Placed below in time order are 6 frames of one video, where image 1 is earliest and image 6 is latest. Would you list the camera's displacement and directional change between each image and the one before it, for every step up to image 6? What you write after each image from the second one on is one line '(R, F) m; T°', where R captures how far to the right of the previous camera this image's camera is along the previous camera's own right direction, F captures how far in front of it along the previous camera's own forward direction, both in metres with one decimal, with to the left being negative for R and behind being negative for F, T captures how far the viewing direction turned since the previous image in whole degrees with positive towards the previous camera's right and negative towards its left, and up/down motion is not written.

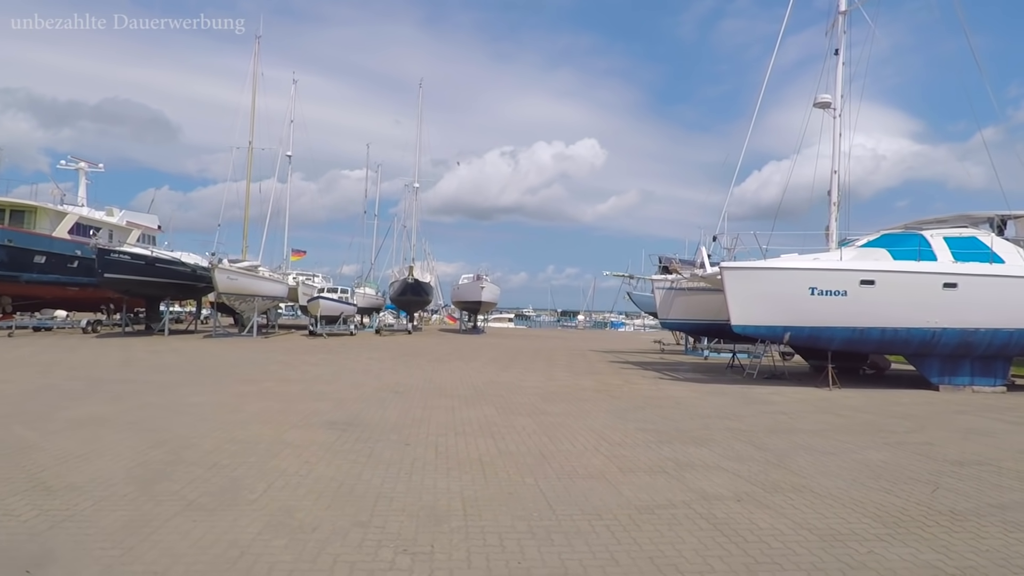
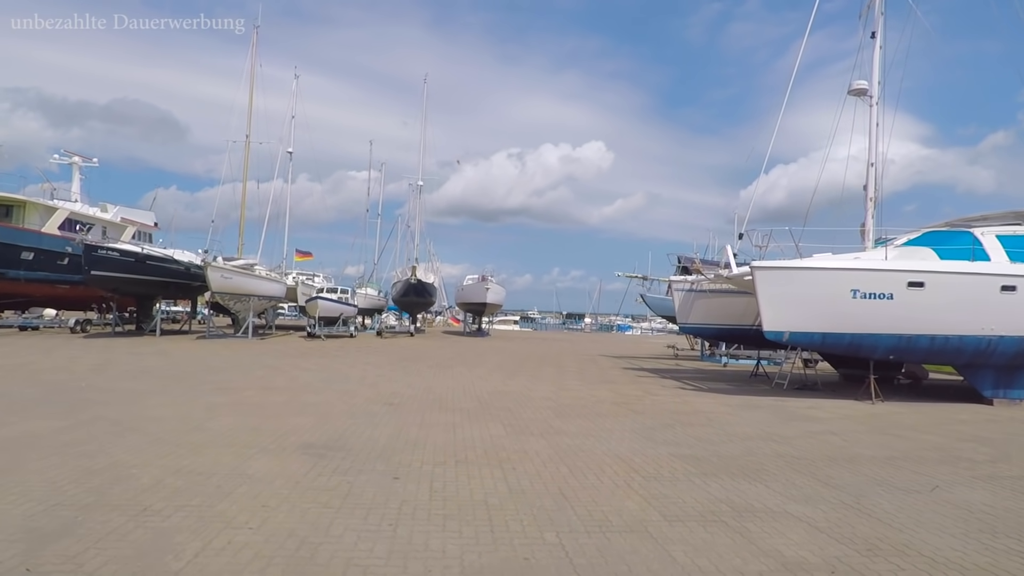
(-0.1, +1.3) m; 0°
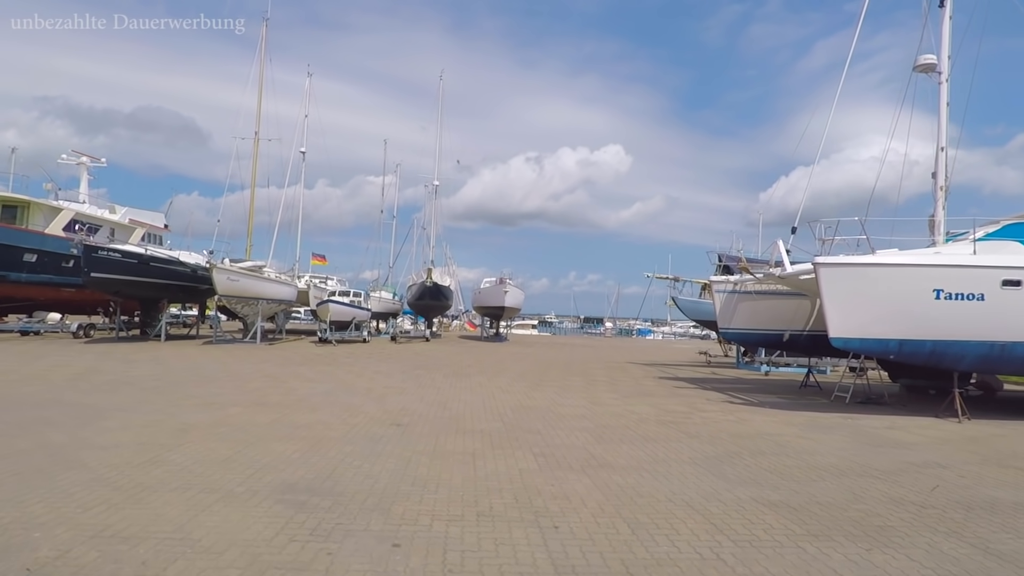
(-0.2, +1.5) m; -1°
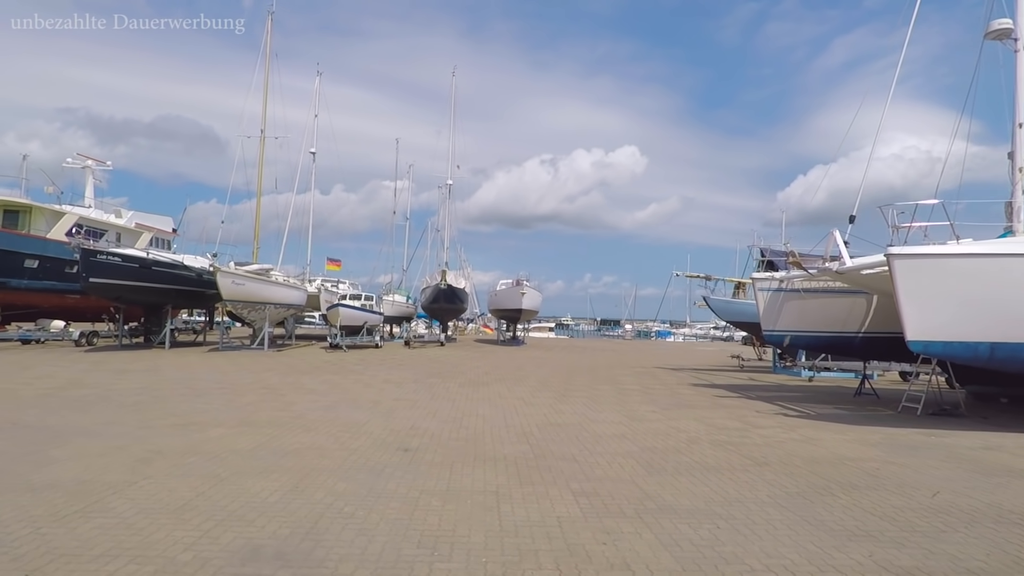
(-0.1, +1.4) m; -1°
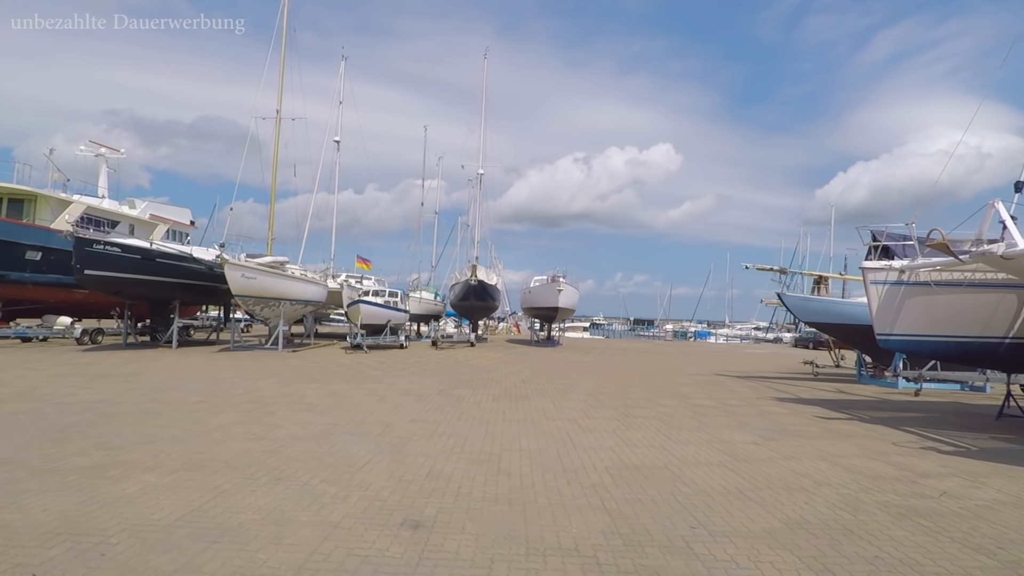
(-0.3, +2.7) m; -3°
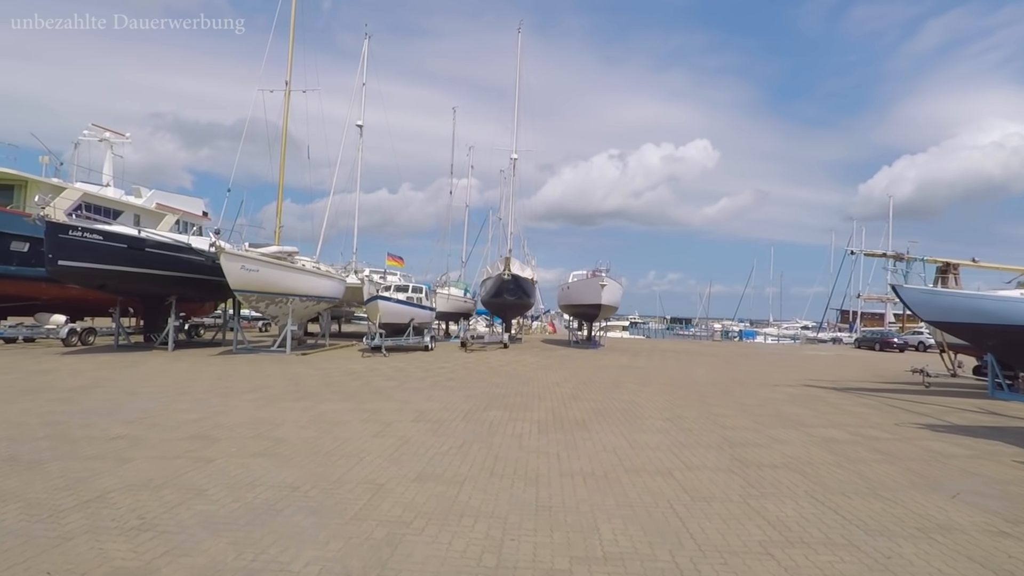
(-0.3, +3.3) m; -3°
